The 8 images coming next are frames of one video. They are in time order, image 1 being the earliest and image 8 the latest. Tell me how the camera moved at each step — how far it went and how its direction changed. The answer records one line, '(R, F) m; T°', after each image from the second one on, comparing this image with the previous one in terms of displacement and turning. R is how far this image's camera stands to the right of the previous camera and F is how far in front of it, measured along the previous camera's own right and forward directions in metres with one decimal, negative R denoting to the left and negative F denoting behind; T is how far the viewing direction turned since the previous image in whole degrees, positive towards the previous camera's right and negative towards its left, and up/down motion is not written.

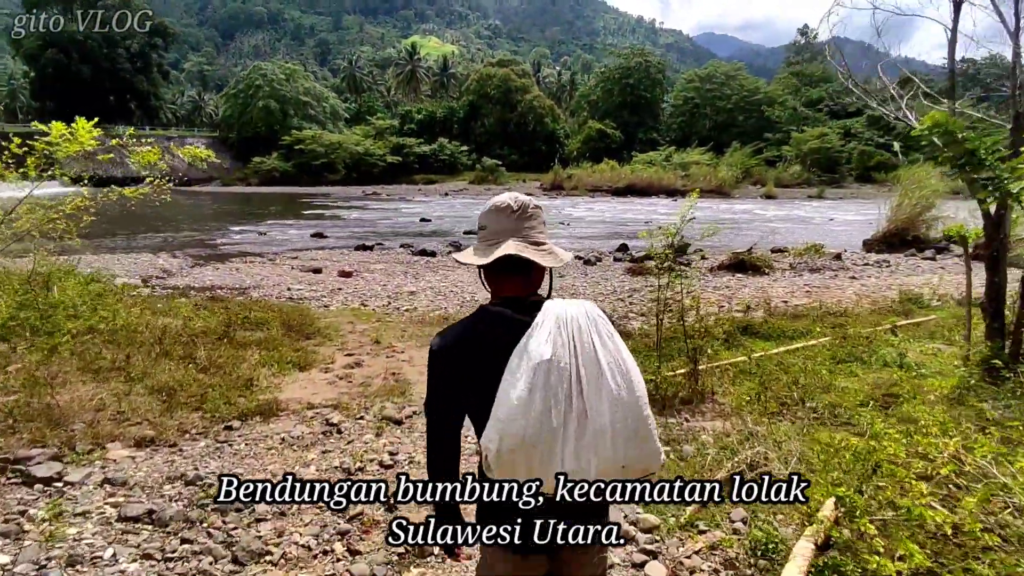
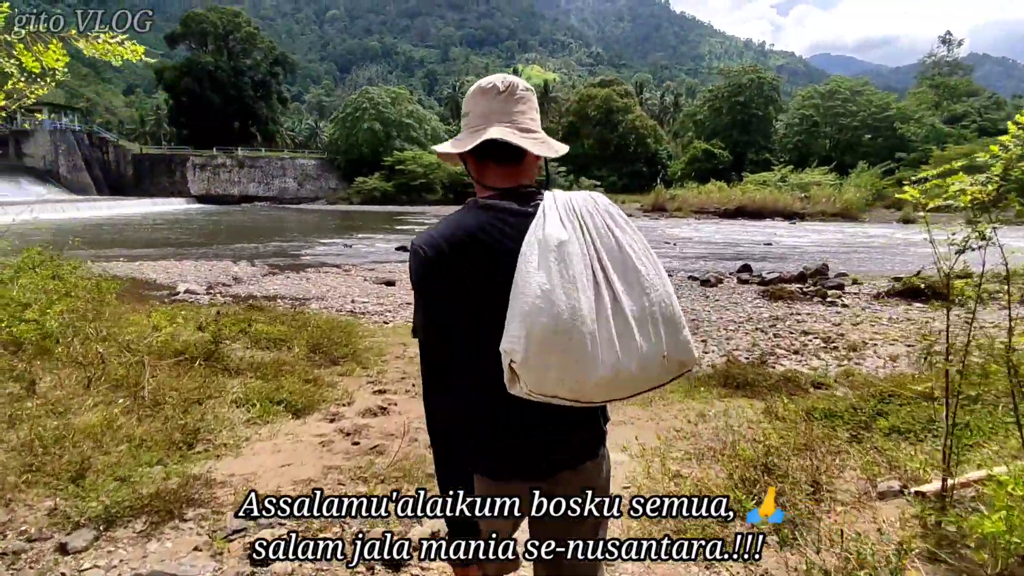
(-0.1, +2.4) m; -9°
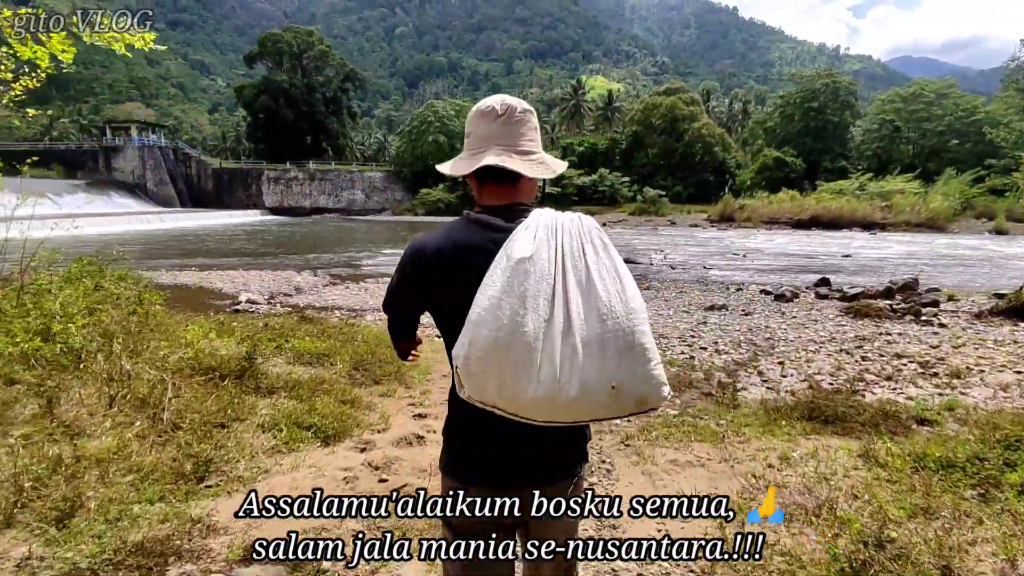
(+0.1, +0.5) m; -6°
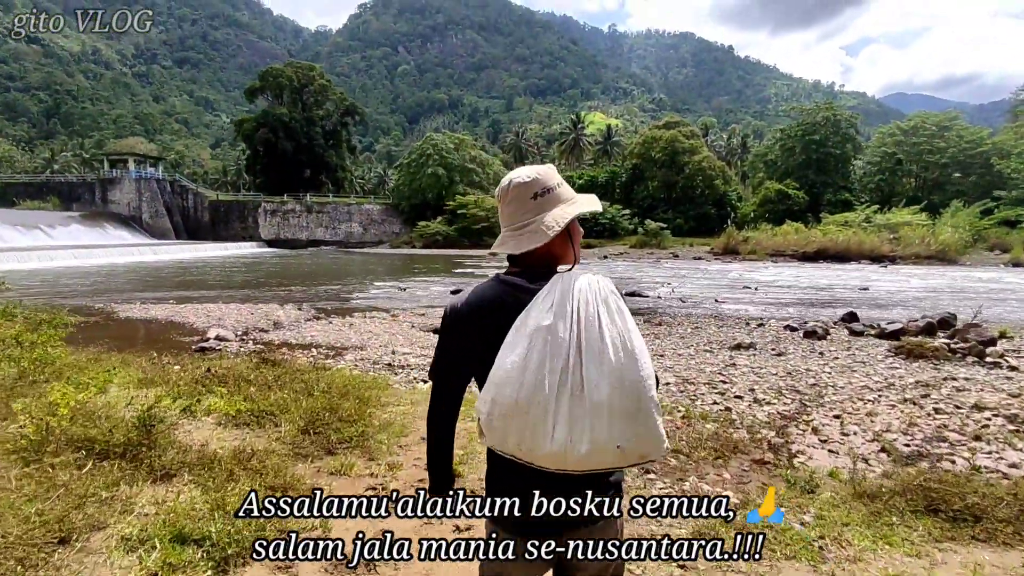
(0.0, +1.3) m; 0°
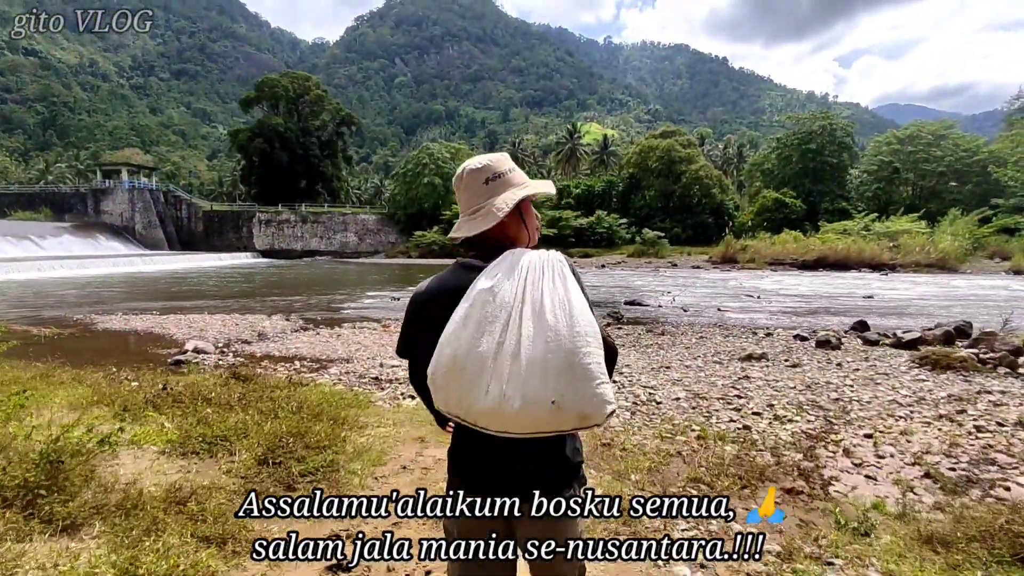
(0.0, +0.6) m; 0°
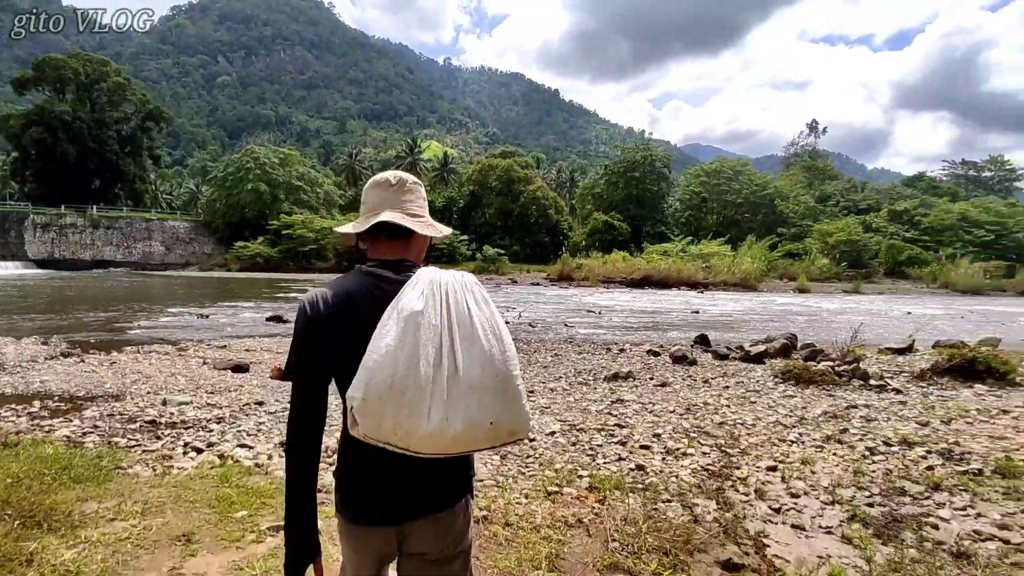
(0.0, +1.5) m; +15°
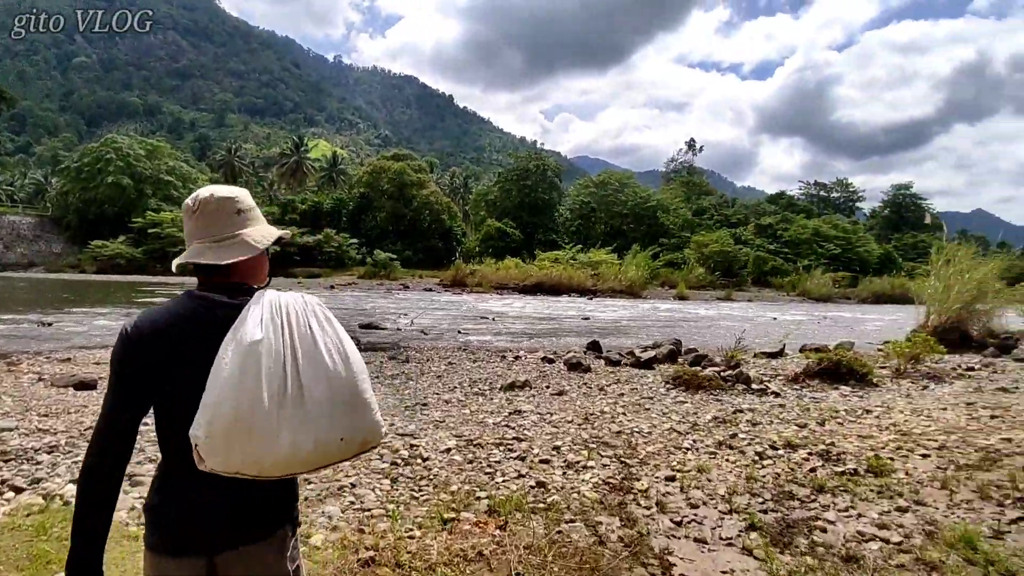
(0.0, +0.3) m; +10°
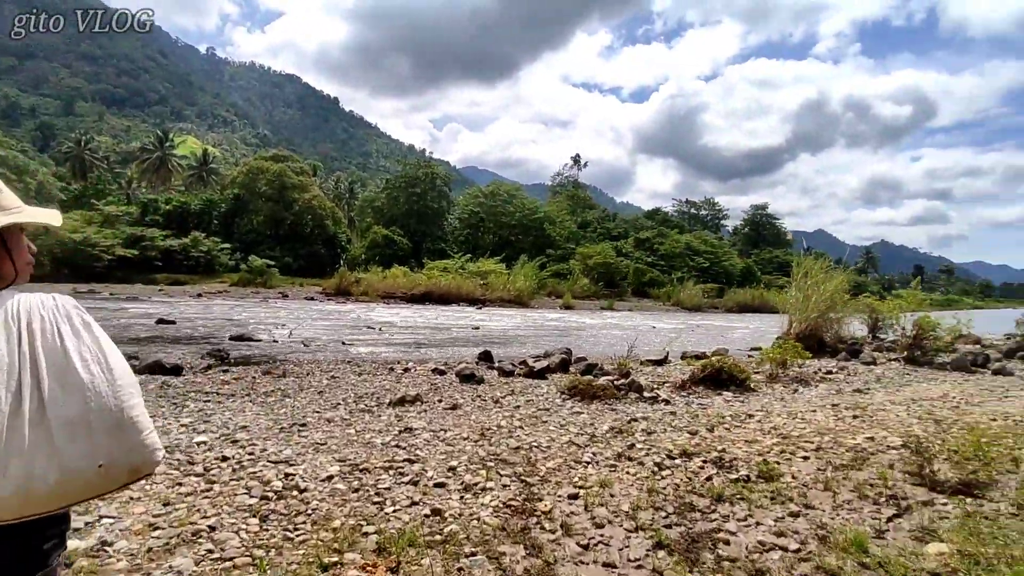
(0.0, +0.4) m; +11°
